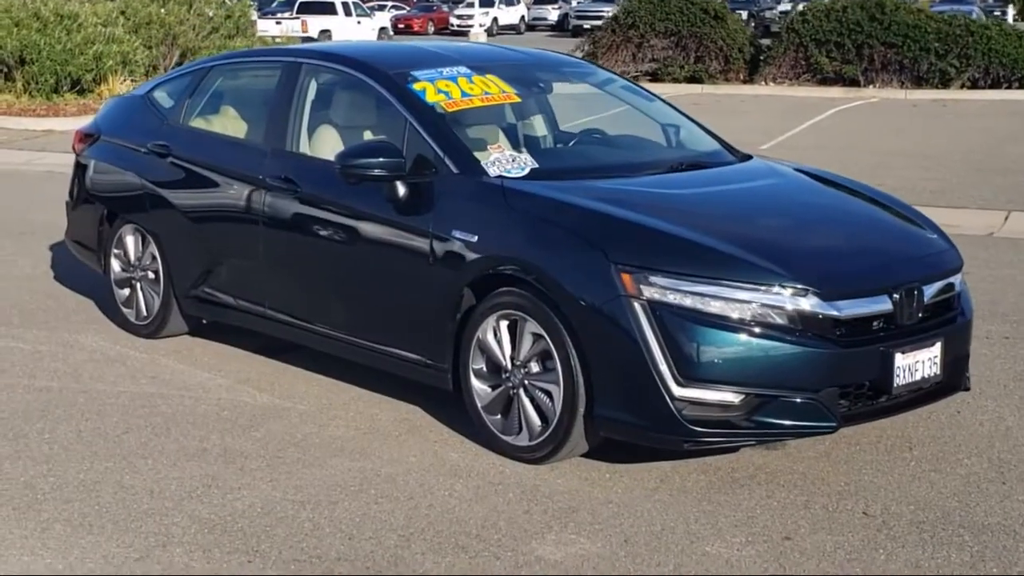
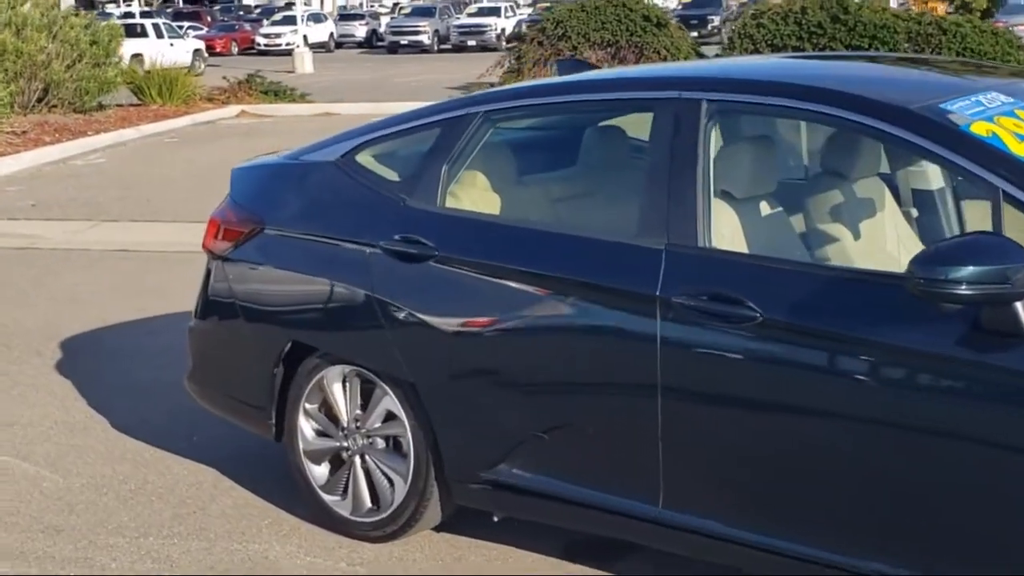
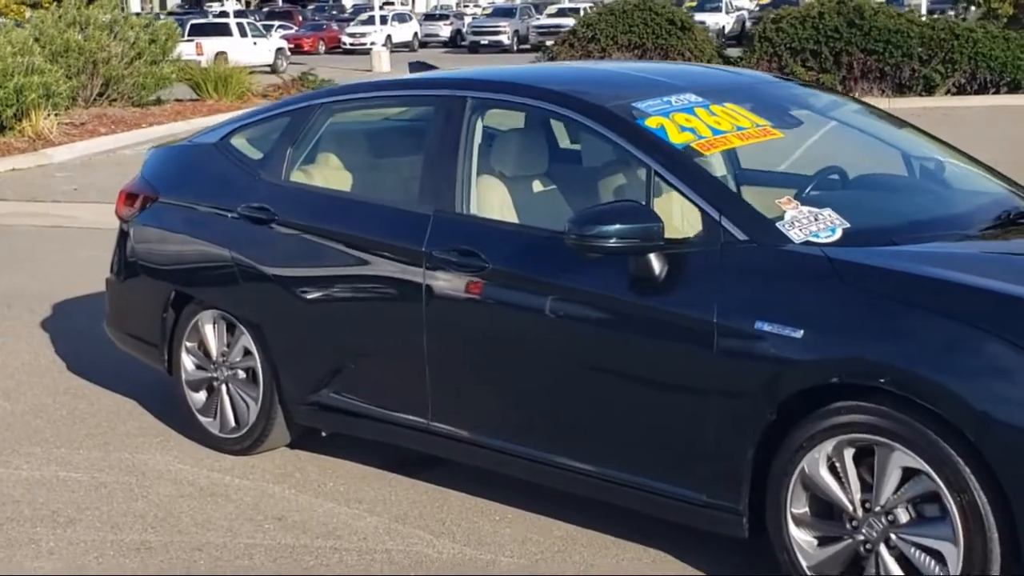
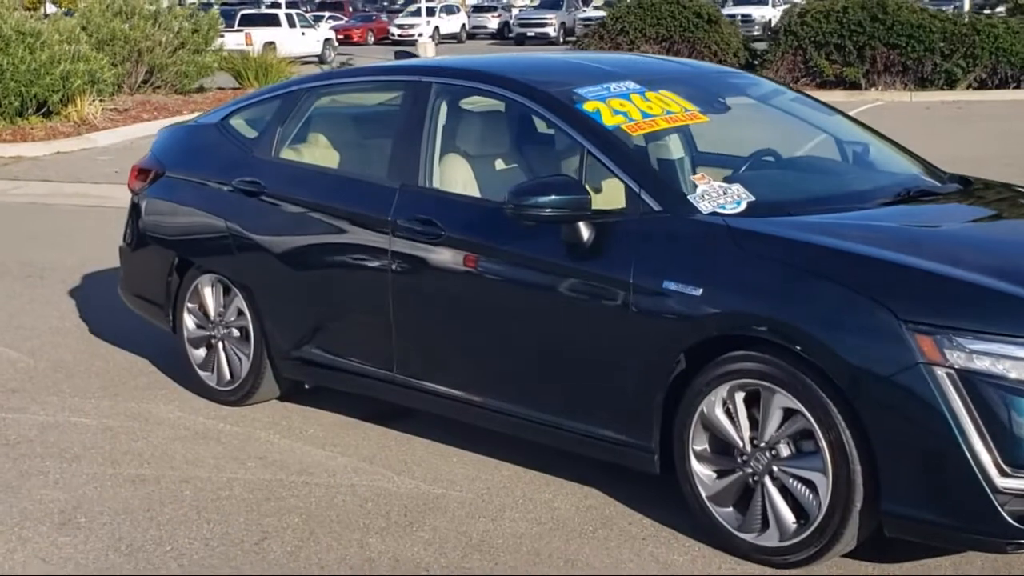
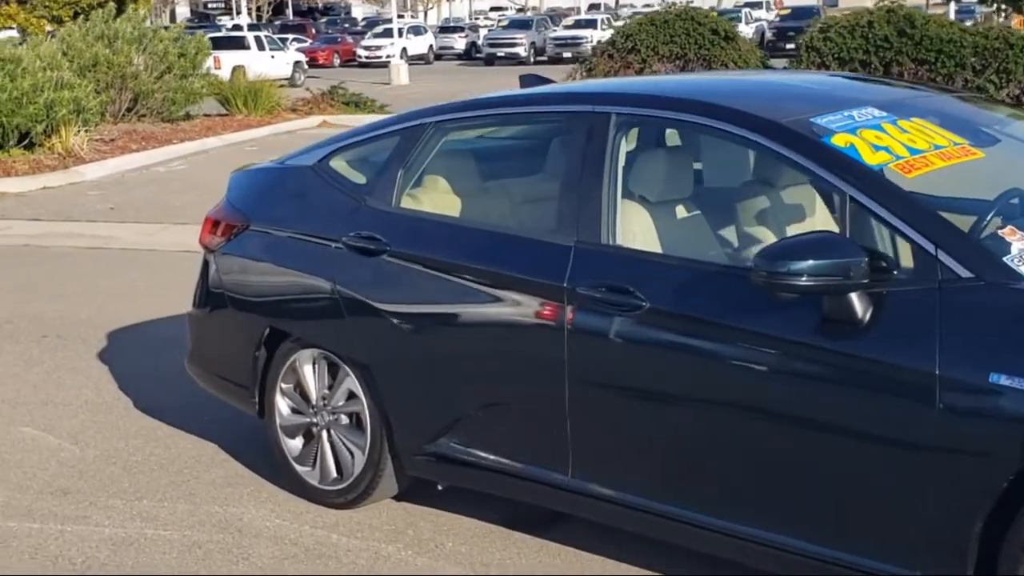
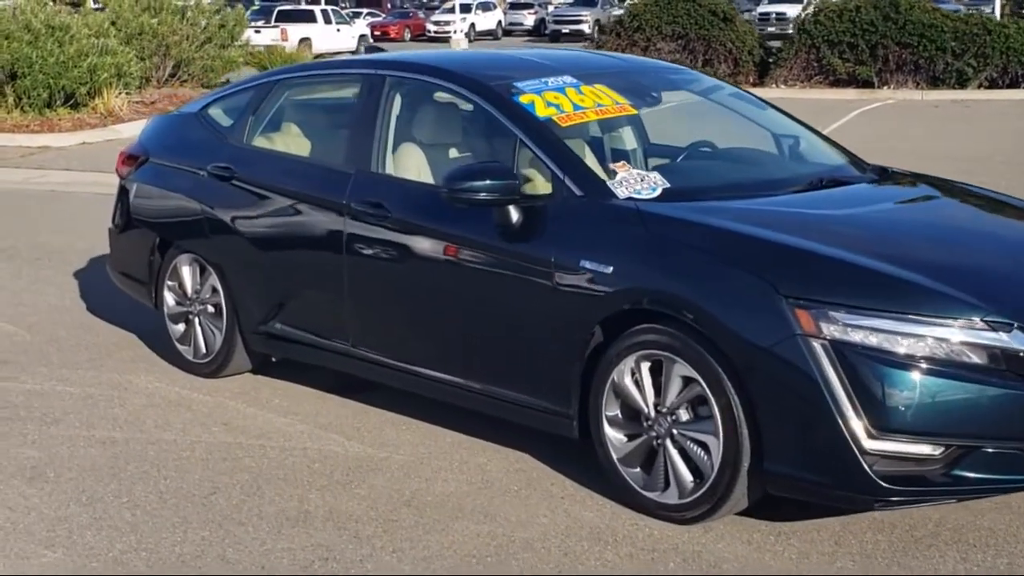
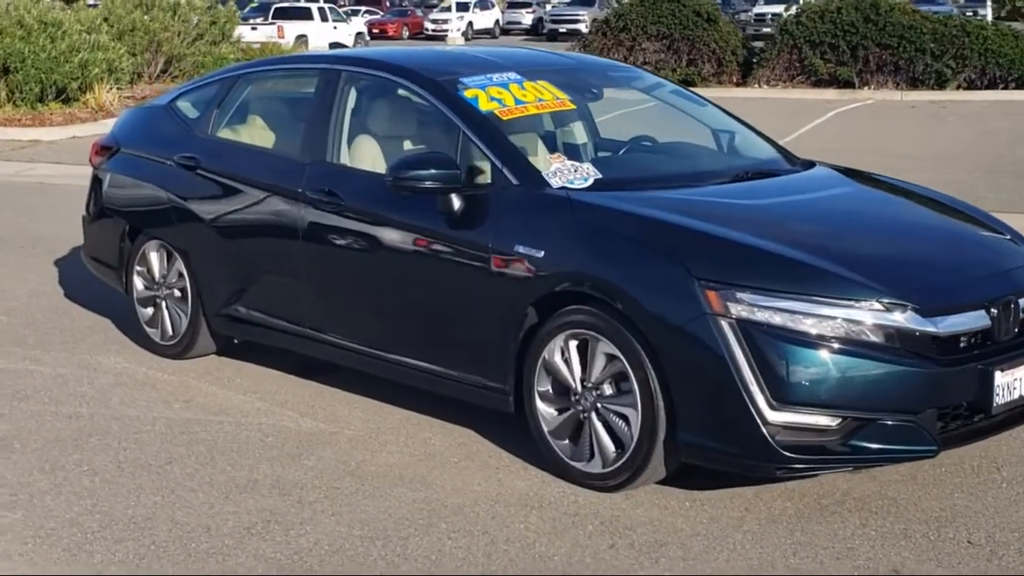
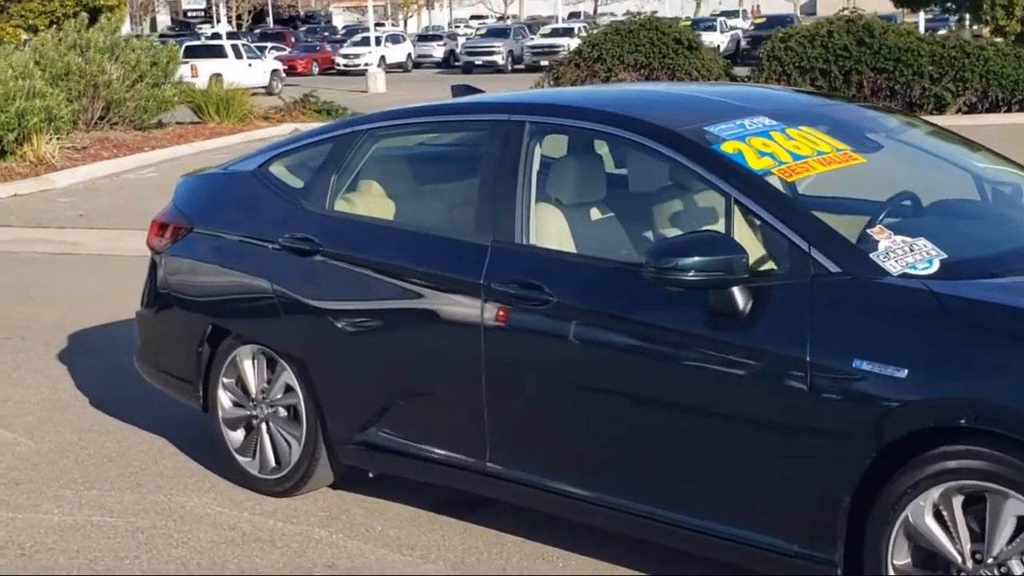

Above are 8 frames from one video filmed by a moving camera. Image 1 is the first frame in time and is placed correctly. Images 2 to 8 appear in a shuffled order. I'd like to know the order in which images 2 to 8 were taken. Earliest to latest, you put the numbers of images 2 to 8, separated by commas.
7, 6, 4, 3, 8, 5, 2
